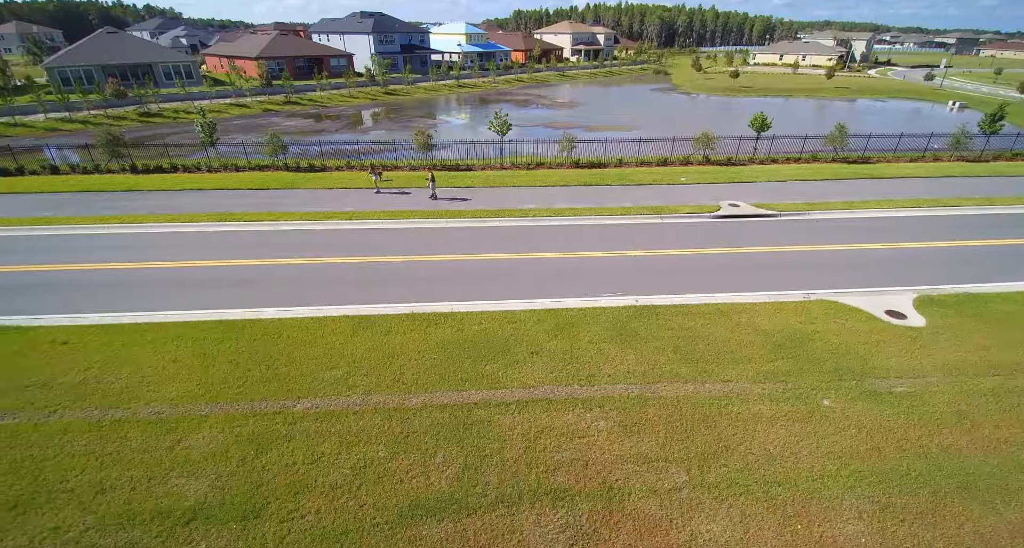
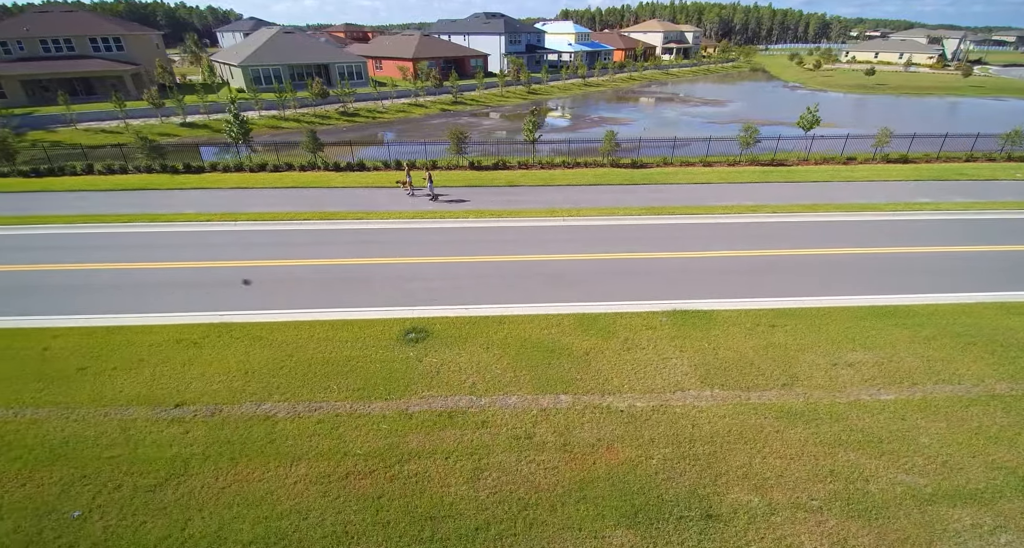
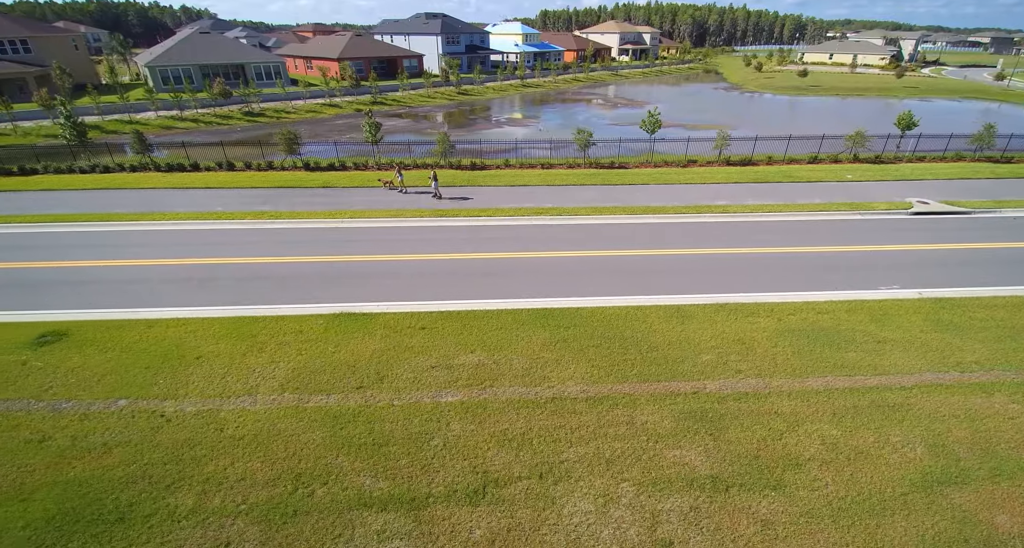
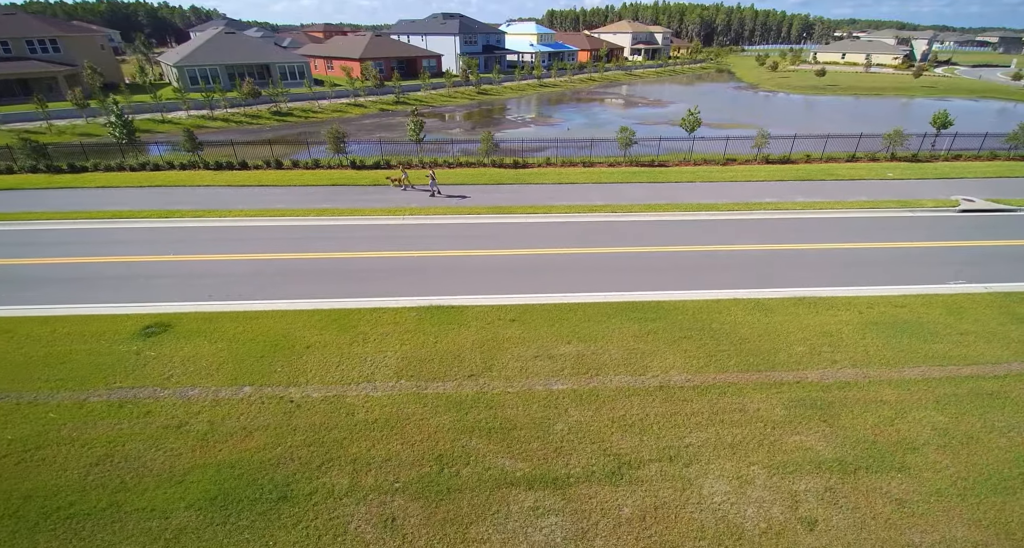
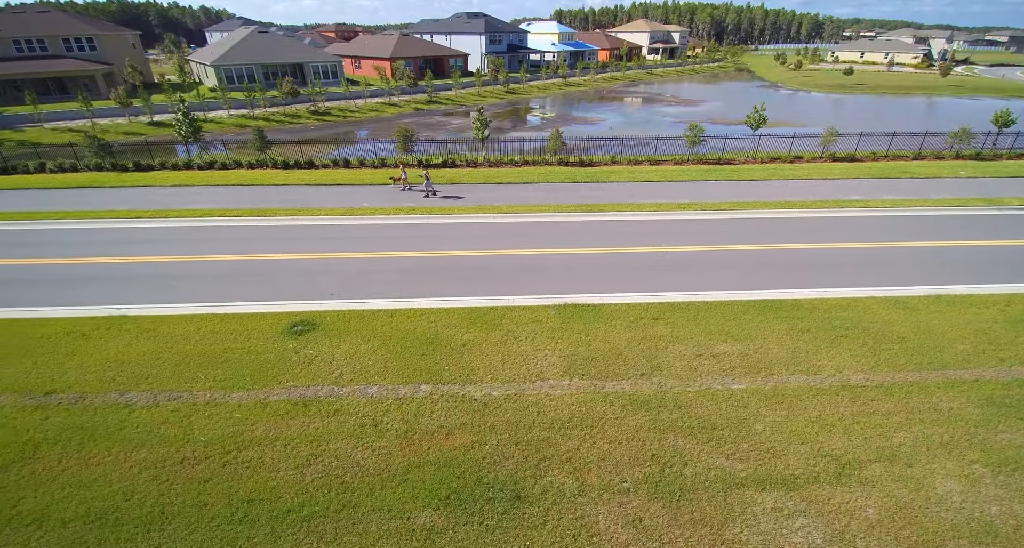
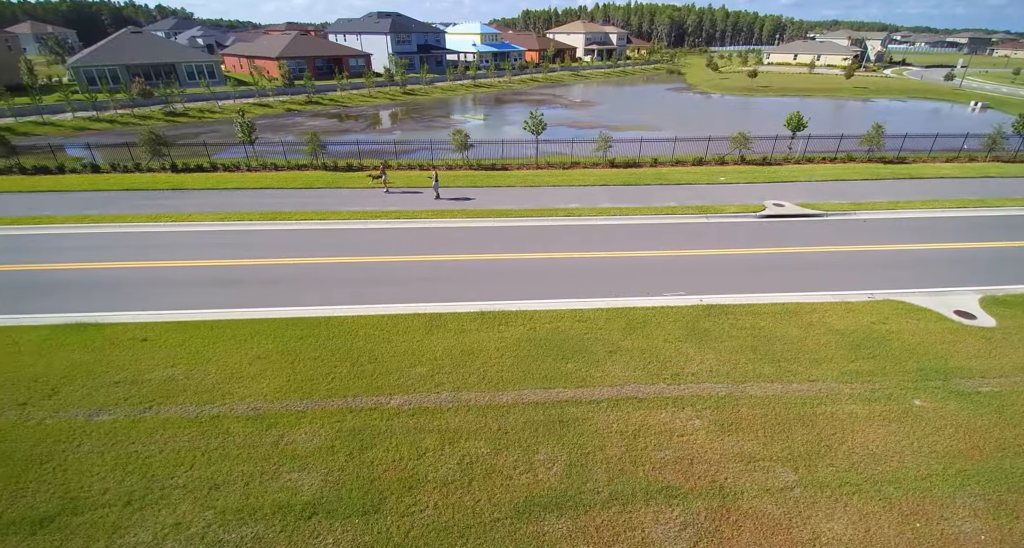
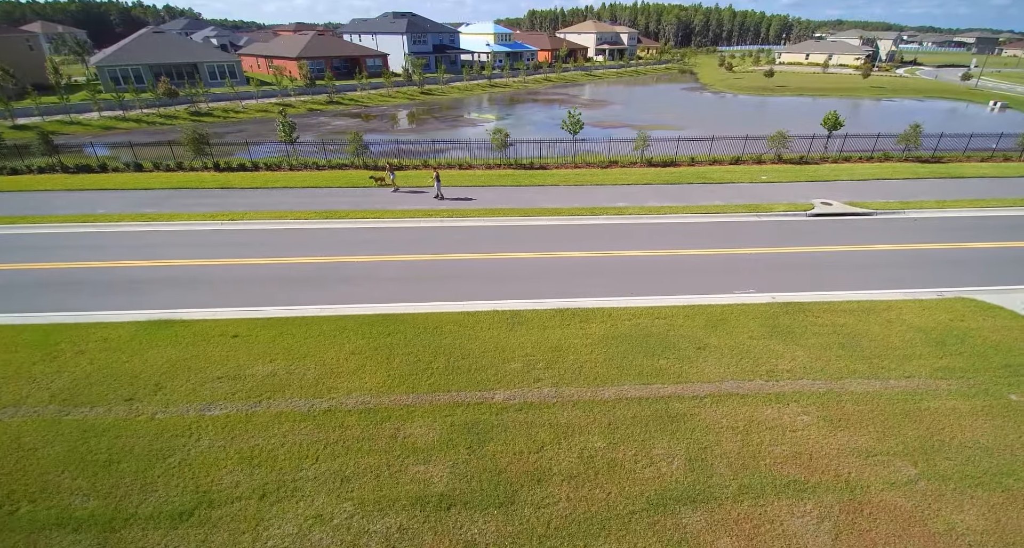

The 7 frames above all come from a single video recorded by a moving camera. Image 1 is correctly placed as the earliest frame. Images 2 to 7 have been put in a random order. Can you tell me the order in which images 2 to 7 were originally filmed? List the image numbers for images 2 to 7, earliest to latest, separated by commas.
6, 7, 3, 4, 5, 2
